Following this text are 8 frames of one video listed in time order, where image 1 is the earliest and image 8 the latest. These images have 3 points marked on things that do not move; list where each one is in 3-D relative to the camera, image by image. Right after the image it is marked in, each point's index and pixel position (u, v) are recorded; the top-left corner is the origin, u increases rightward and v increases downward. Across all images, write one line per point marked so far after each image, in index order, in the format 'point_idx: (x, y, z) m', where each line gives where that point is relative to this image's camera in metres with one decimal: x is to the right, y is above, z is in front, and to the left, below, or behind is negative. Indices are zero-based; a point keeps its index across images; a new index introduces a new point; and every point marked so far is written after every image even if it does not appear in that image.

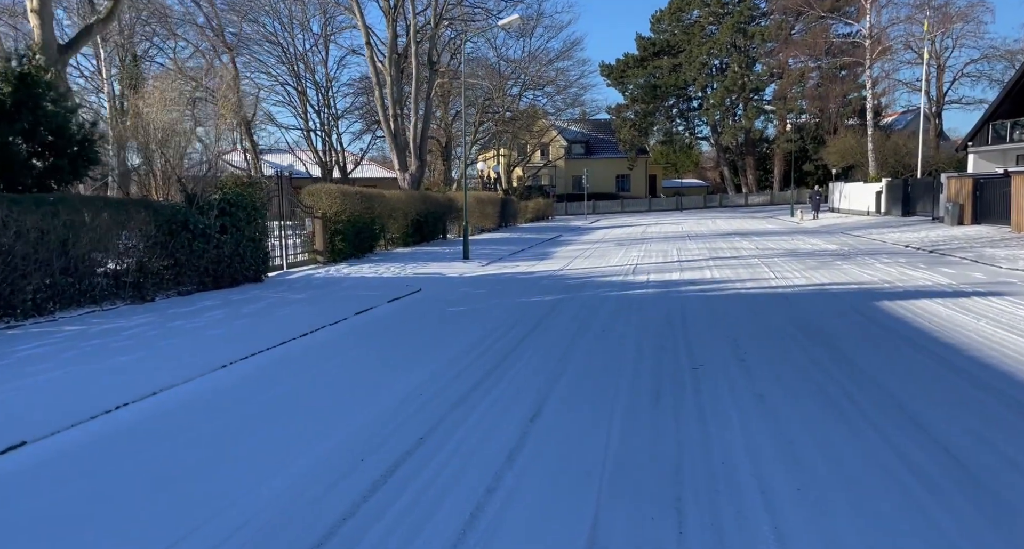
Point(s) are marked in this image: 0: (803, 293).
0: (+5.4, -0.4, +13.3) m
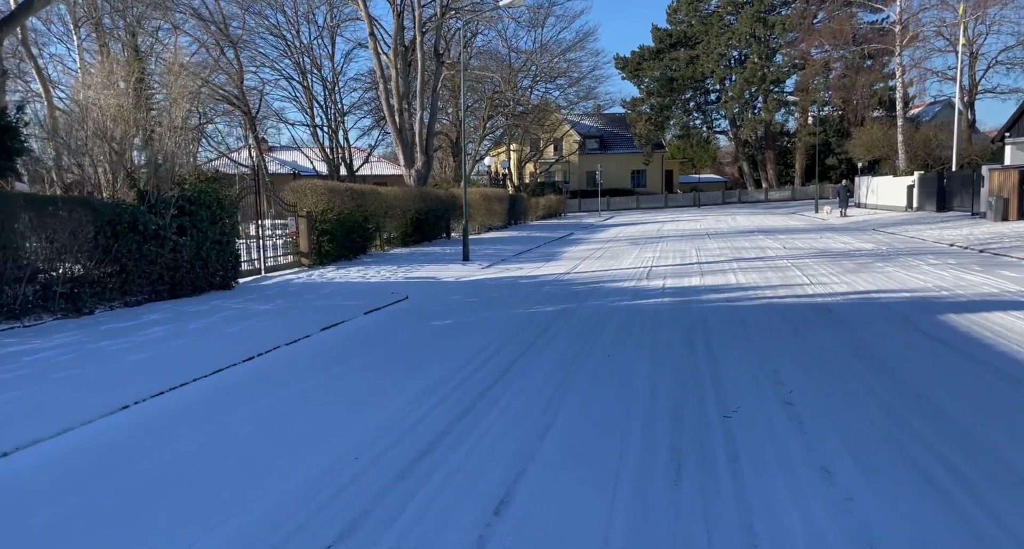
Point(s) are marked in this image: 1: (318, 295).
0: (+5.3, -0.5, +11.5) m
1: (-3.6, -0.4, +13.5) m
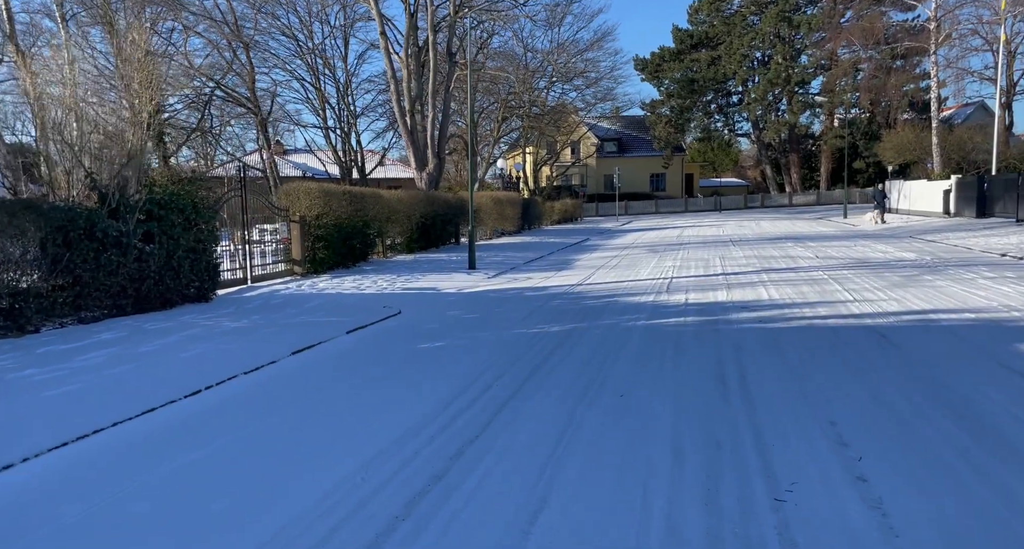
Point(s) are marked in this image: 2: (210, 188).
0: (+5.3, -0.7, +9.9) m
1: (-3.5, -0.6, +12.2) m
2: (-5.6, +1.6, +13.5) m
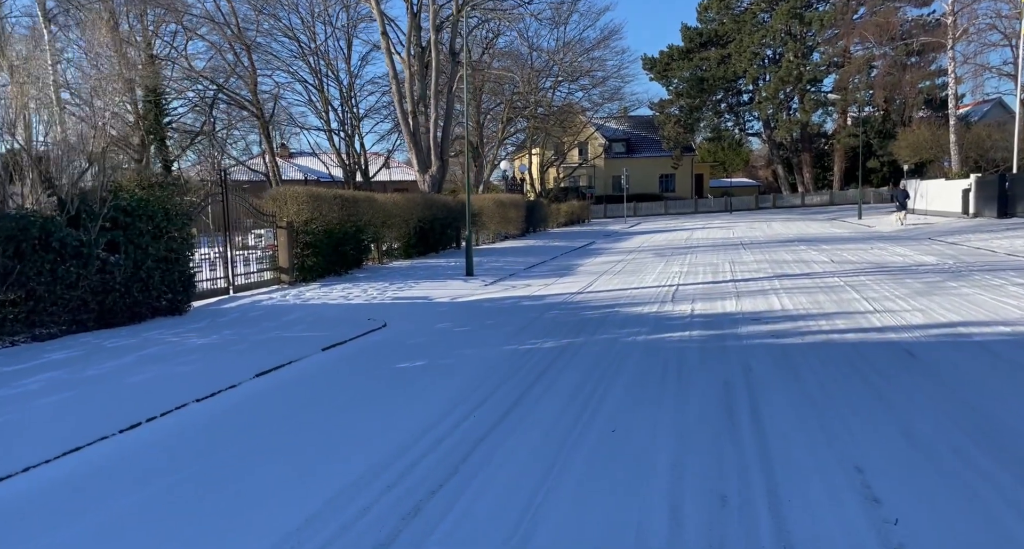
0: (+5.2, -0.8, +9.0) m
1: (-3.6, -0.7, +11.4) m
2: (-5.7, +1.4, +12.8) m
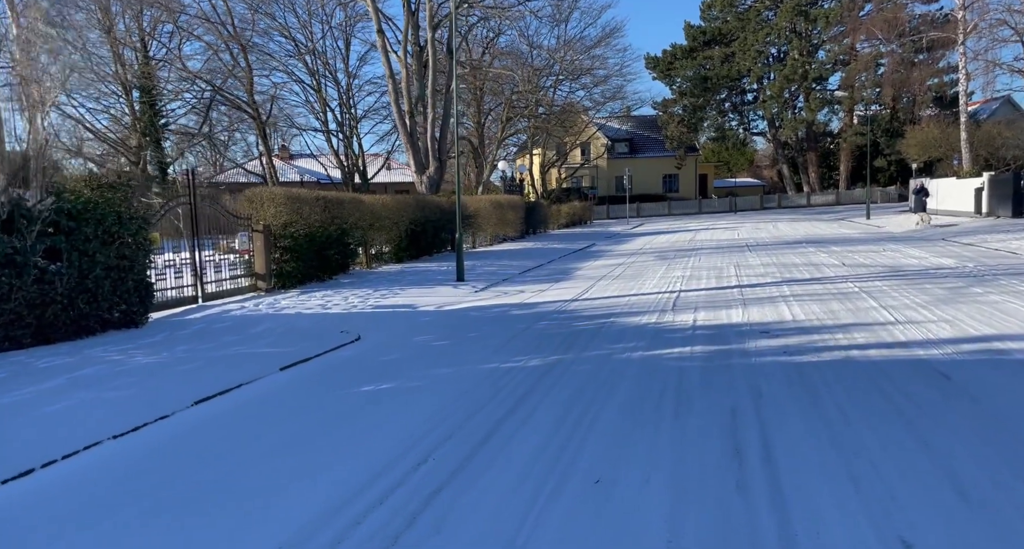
0: (+4.9, -0.9, +8.0) m
1: (-3.8, -0.9, +10.5) m
2: (-5.9, +1.3, +11.9) m
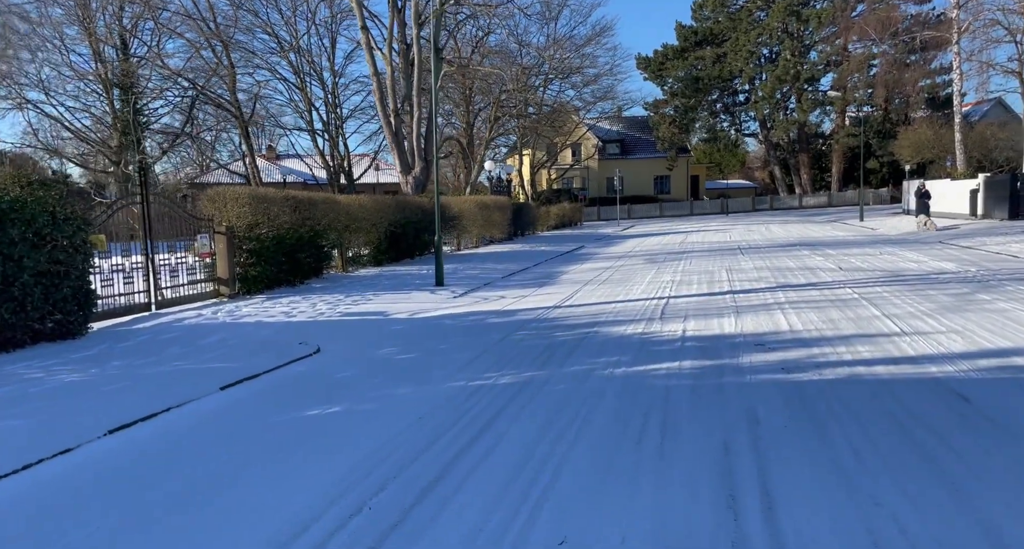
0: (+4.6, -1.0, +7.3) m
1: (-4.2, -0.9, +9.6) m
2: (-6.2, +1.2, +11.0) m
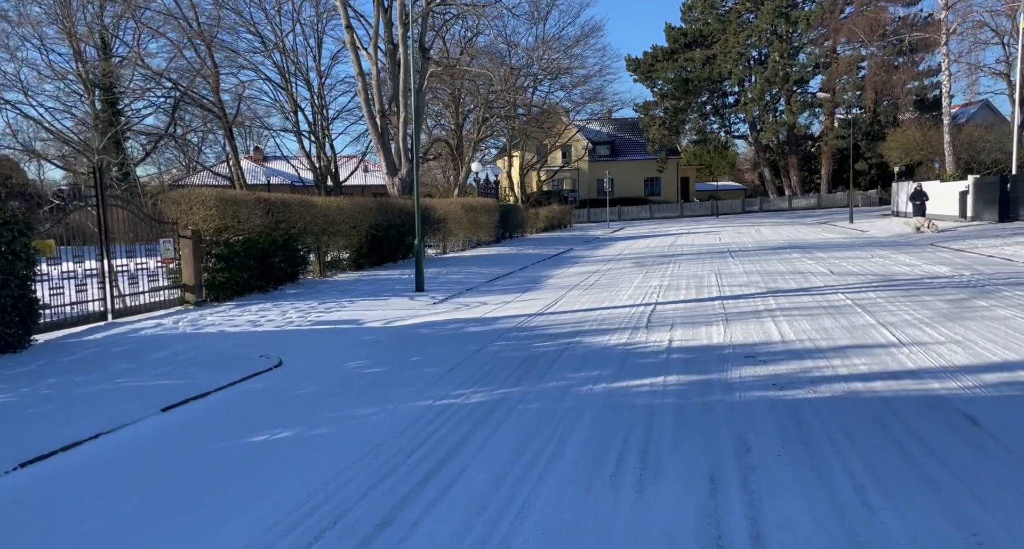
0: (+4.4, -1.1, +6.8) m
1: (-4.5, -1.0, +9.0) m
2: (-6.6, +1.1, +10.3) m
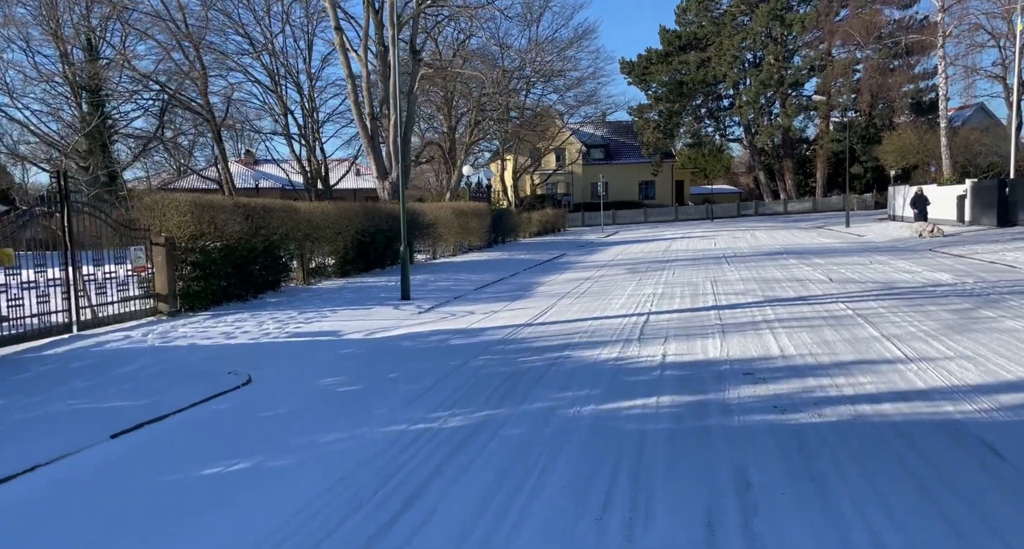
0: (+4.2, -1.2, +6.3) m
1: (-4.7, -1.2, +8.4) m
2: (-6.8, +0.9, +9.8) m
